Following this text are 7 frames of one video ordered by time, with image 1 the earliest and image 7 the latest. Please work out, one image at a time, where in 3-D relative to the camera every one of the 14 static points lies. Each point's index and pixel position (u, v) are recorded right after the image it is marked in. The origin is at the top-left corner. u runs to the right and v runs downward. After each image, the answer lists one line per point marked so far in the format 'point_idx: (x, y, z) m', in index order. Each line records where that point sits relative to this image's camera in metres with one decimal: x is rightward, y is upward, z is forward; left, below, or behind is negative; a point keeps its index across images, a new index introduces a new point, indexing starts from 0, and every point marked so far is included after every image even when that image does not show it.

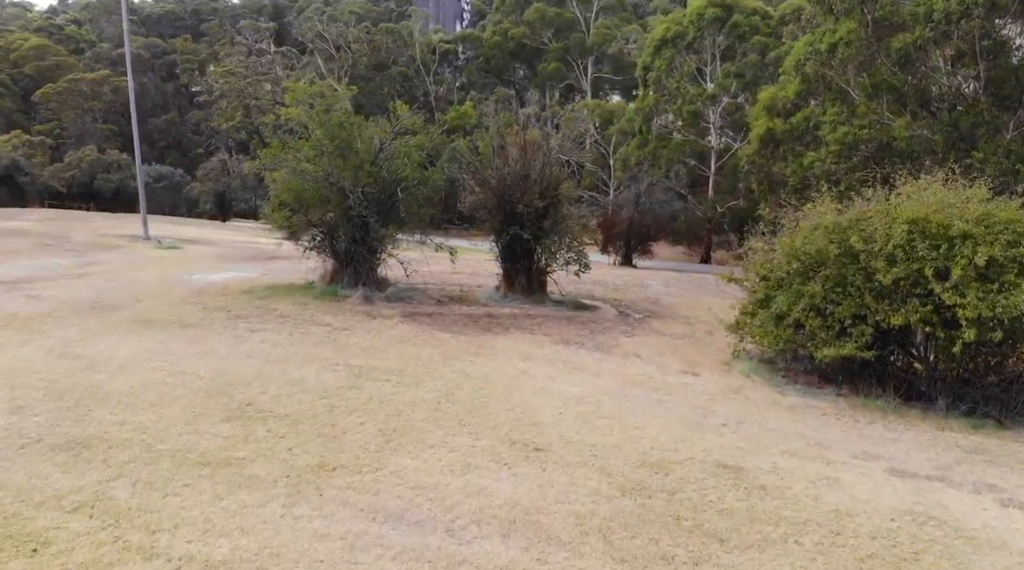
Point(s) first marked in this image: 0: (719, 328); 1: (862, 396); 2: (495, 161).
0: (+2.1, -0.4, +9.0) m
1: (+2.5, -0.8, +6.4) m
2: (-0.2, +1.2, +9.4) m
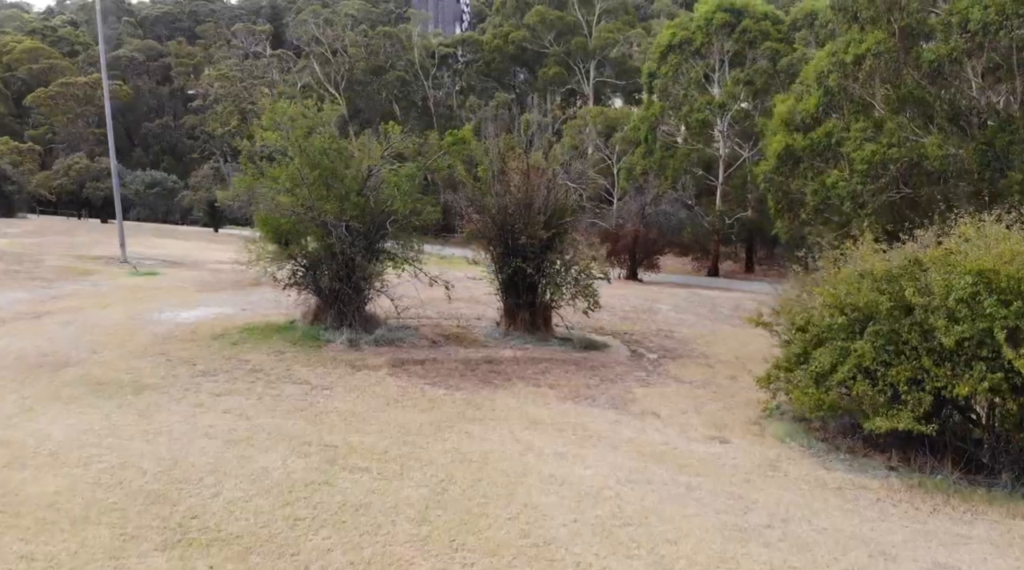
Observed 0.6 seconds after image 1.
0: (+2.1, -0.8, +8.1) m
1: (+2.6, -1.2, +5.6) m
2: (-0.2, +0.9, +8.5) m
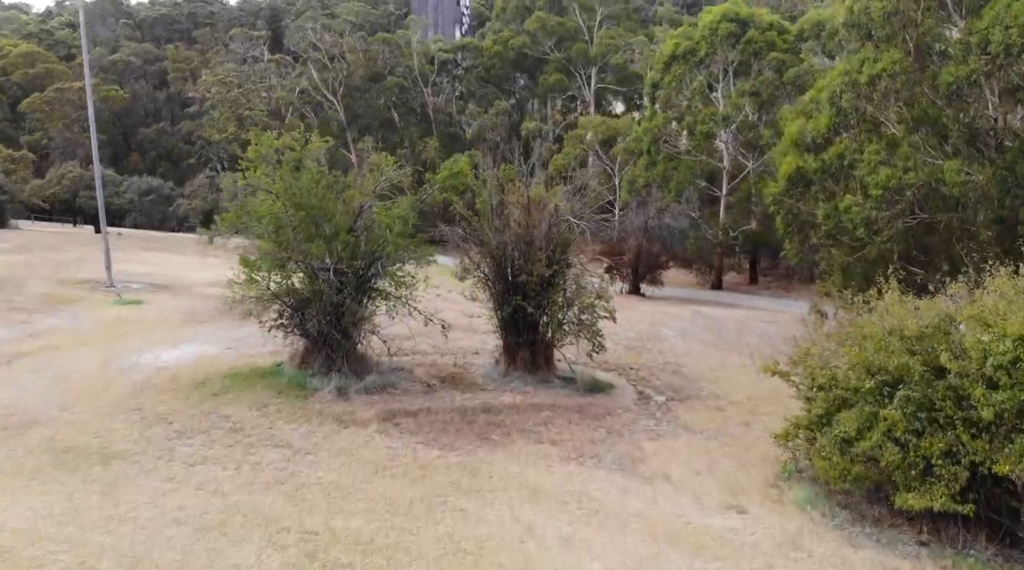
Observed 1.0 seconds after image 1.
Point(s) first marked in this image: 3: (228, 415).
0: (+2.1, -1.2, +7.7) m
1: (+2.6, -1.5, +5.2) m
2: (-0.2, +0.5, +8.1) m
3: (-2.0, -0.9, +6.2) m
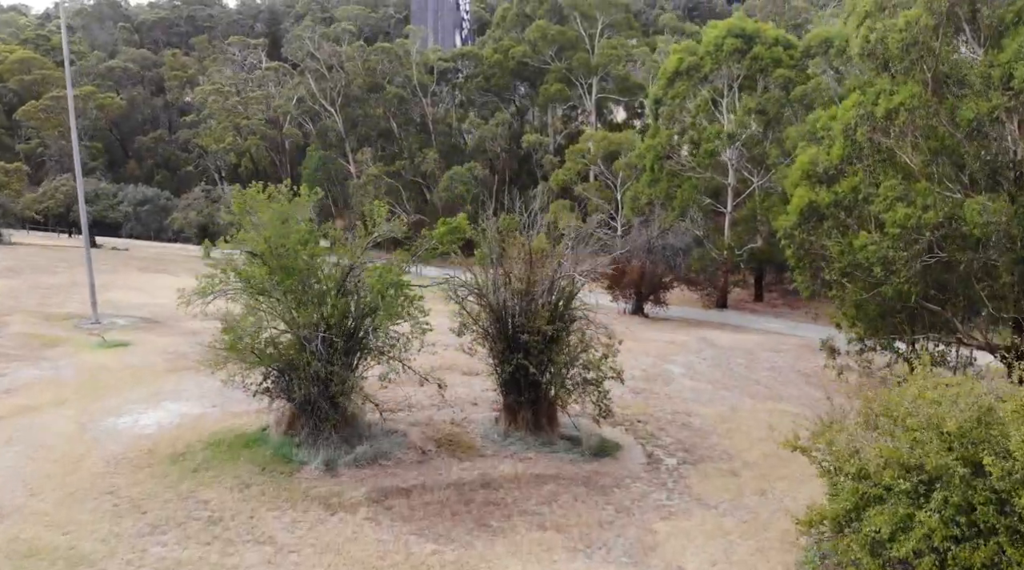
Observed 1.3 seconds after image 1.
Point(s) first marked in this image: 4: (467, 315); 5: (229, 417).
0: (+2.1, -1.6, +7.2) m
1: (+2.6, -2.0, +4.7) m
2: (-0.1, 0.0, +7.7) m
3: (-2.0, -1.4, +5.8) m
4: (-0.4, -0.3, +7.8) m
5: (-2.5, -1.2, +8.0) m
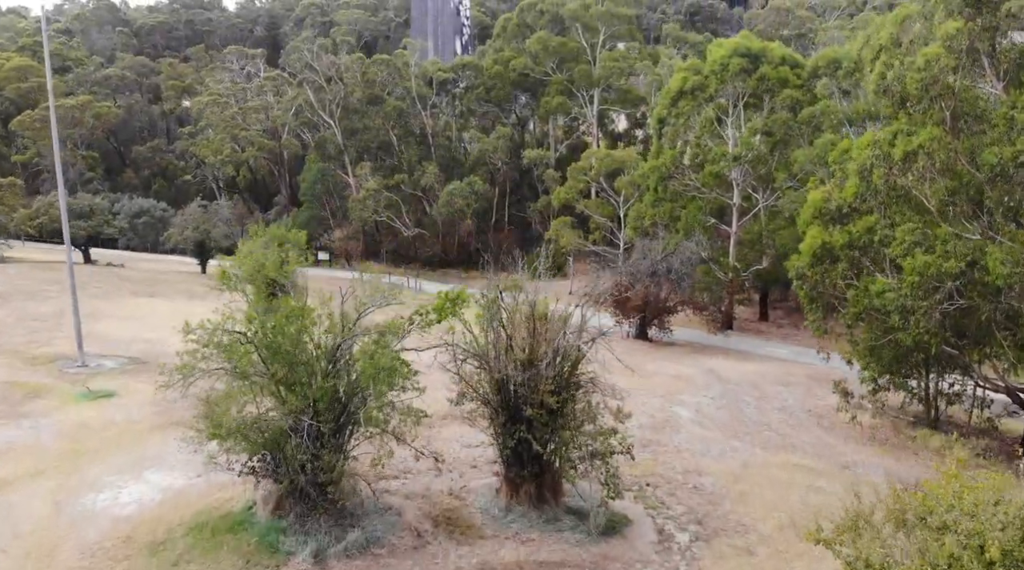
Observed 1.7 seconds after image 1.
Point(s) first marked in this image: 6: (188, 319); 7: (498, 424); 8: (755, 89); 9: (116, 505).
0: (+2.1, -2.2, +6.8) m
1: (+2.6, -2.5, +4.3) m
2: (-0.1, -0.5, +7.2) m
3: (-2.0, -1.9, +5.3) m
4: (-0.4, -0.8, +7.4) m
5: (-2.5, -1.7, +7.6) m
6: (-6.3, -0.7, +17.1) m
7: (-0.1, -1.1, +7.4) m
8: (+5.3, +4.3, +19.2) m
9: (-3.3, -1.6, +7.3) m
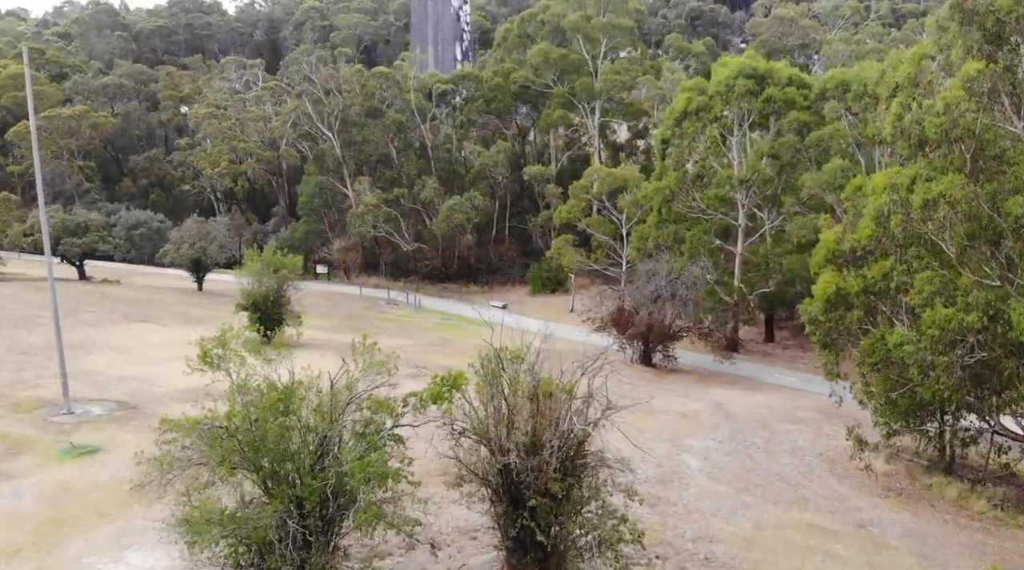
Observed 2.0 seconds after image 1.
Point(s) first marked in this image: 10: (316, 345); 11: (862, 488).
0: (+2.1, -2.7, +6.4) m
1: (+2.6, -3.1, +3.9) m
2: (-0.1, -1.1, +6.8) m
3: (-2.0, -2.5, +4.9) m
4: (-0.4, -1.3, +7.0) m
5: (-2.5, -2.3, +7.2) m
6: (-6.2, -1.2, +16.7) m
7: (-0.1, -1.7, +6.9) m
8: (+5.3, +3.7, +18.8) m
9: (-3.3, -2.2, +6.9) m
10: (-4.2, -1.3, +18.7) m
11: (+4.4, -2.5, +11.0) m
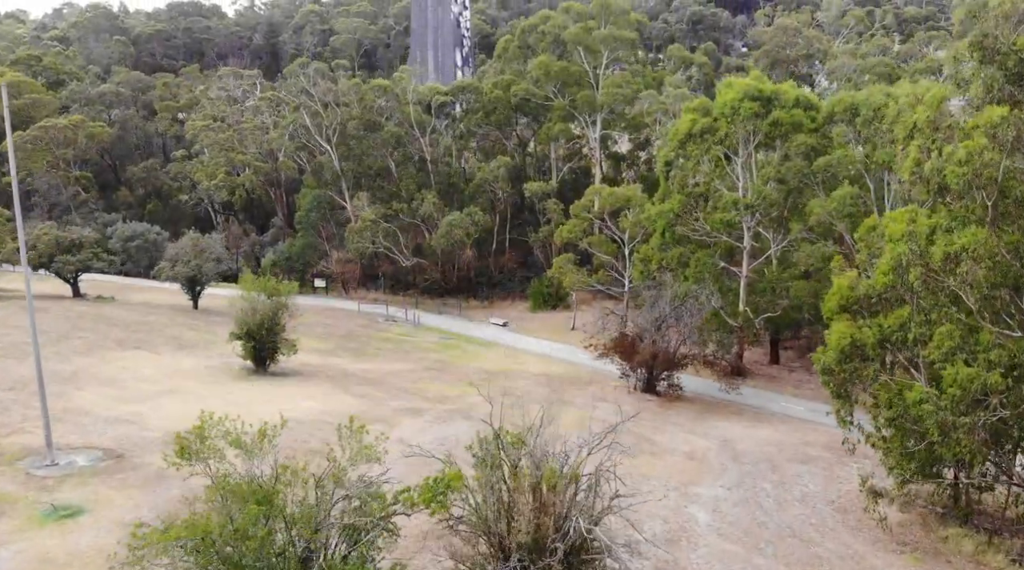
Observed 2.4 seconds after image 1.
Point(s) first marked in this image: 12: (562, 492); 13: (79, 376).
0: (+2.2, -3.3, +6.0) m
1: (+2.6, -3.7, +3.5) m
2: (-0.1, -1.6, +6.4) m
3: (-2.0, -3.1, +4.5) m
4: (-0.4, -1.9, +6.5) m
5: (-2.5, -2.9, +6.8) m
6: (-6.2, -1.8, +16.3) m
7: (-0.1, -2.2, +6.5) m
8: (+5.3, +3.1, +18.3) m
9: (-3.2, -2.8, +6.5) m
10: (-4.2, -1.8, +18.3) m
11: (+4.4, -3.1, +10.6) m
12: (+0.4, -1.4, +6.6) m
13: (-7.8, -1.7, +16.0) m
